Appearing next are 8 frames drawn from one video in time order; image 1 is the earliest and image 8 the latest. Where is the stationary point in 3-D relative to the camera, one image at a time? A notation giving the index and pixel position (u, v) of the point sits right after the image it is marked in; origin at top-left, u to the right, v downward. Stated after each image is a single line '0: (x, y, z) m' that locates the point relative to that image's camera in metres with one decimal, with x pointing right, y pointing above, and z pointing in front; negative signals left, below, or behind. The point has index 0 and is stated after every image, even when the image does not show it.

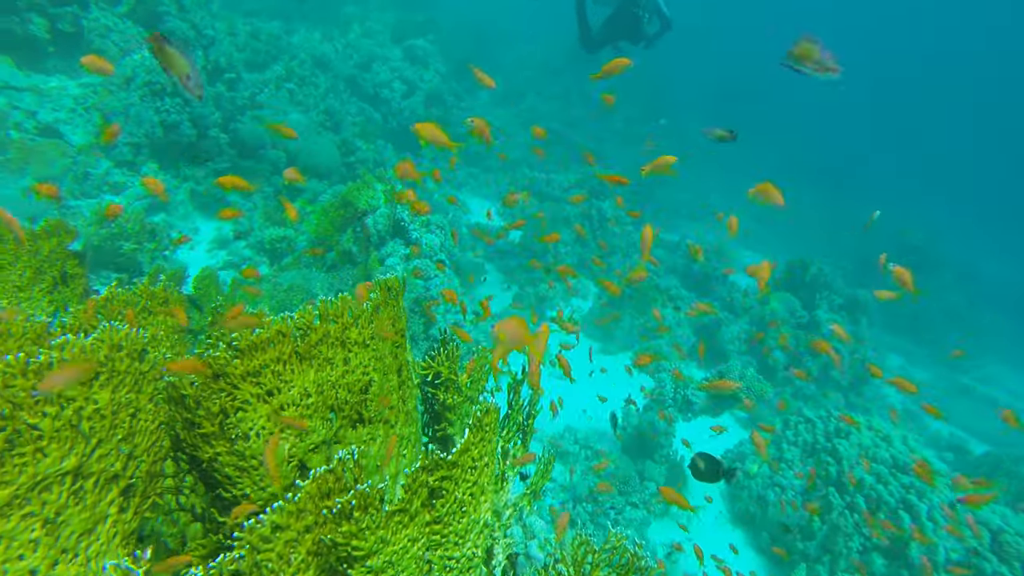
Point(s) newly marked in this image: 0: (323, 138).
0: (-3.6, +2.9, +12.6) m
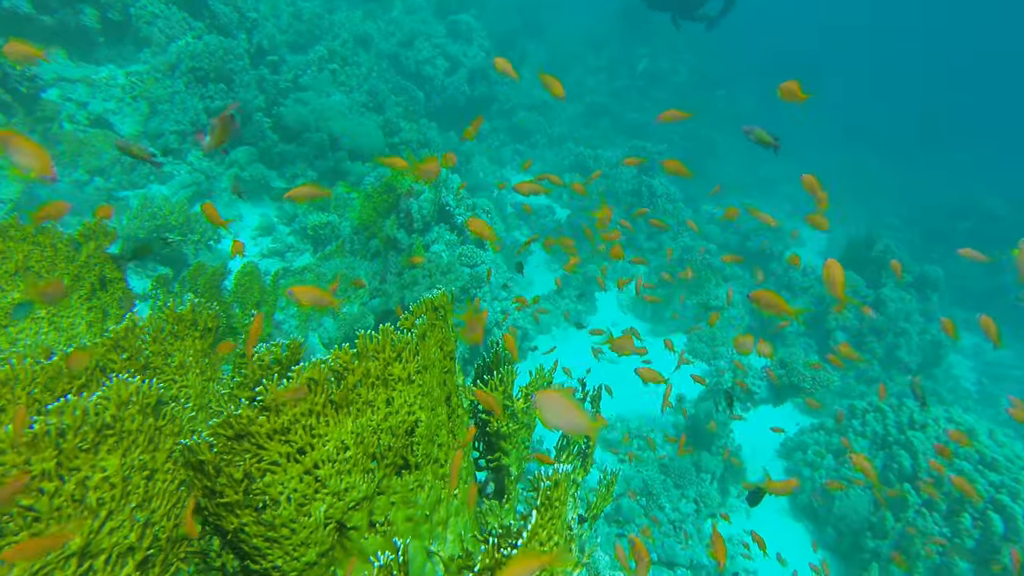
0: (-2.8, +3.2, +12.4) m
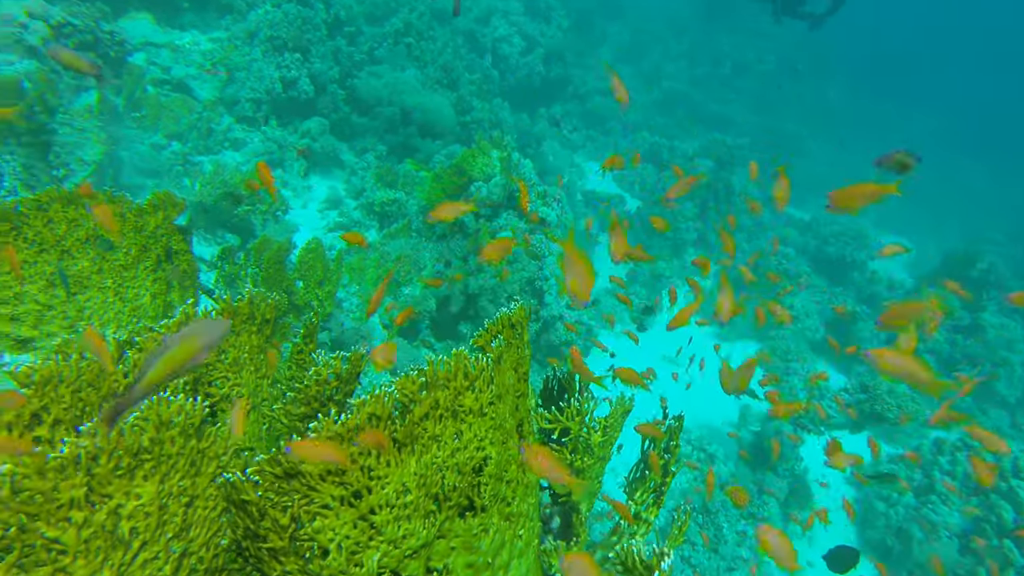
0: (-1.4, +3.6, +12.1) m
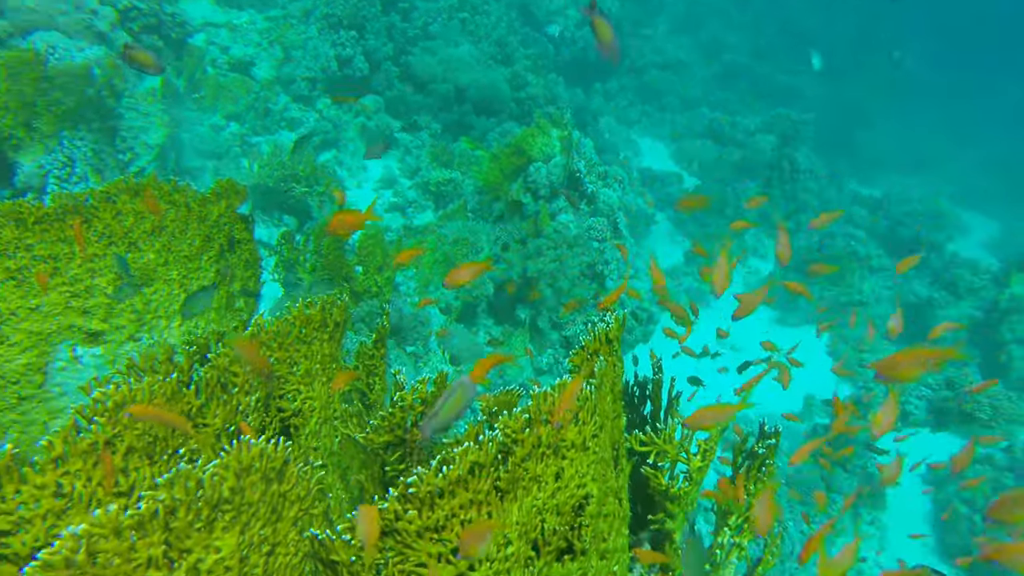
0: (-0.3, +3.9, +11.9) m
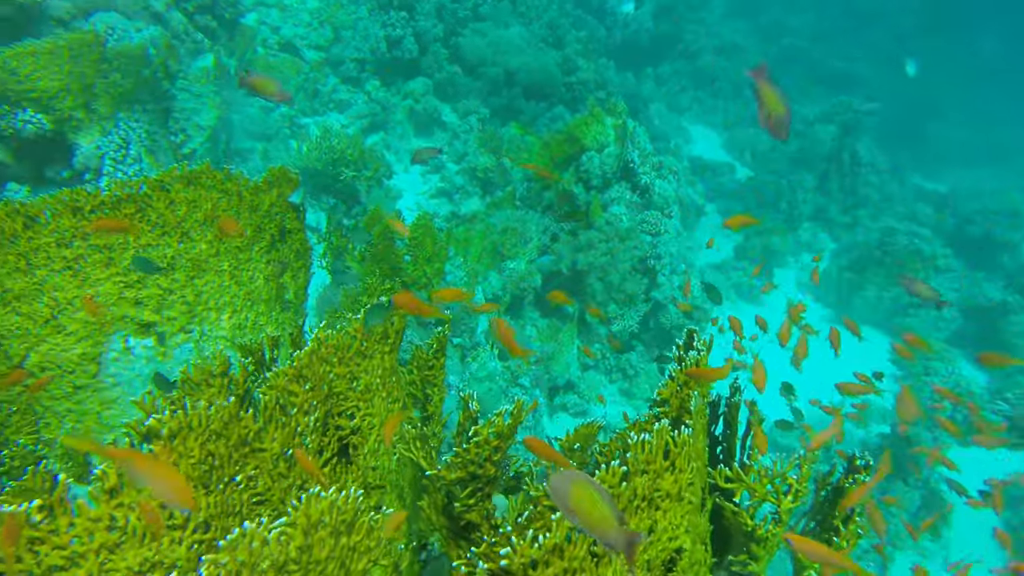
0: (+0.6, +4.1, +11.6) m
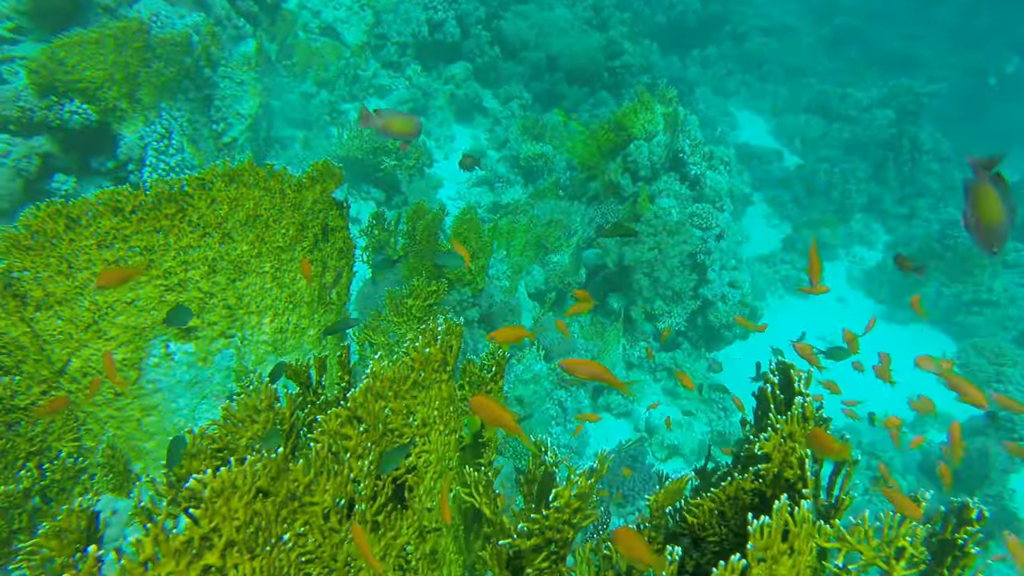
0: (+1.3, +4.3, +11.2) m
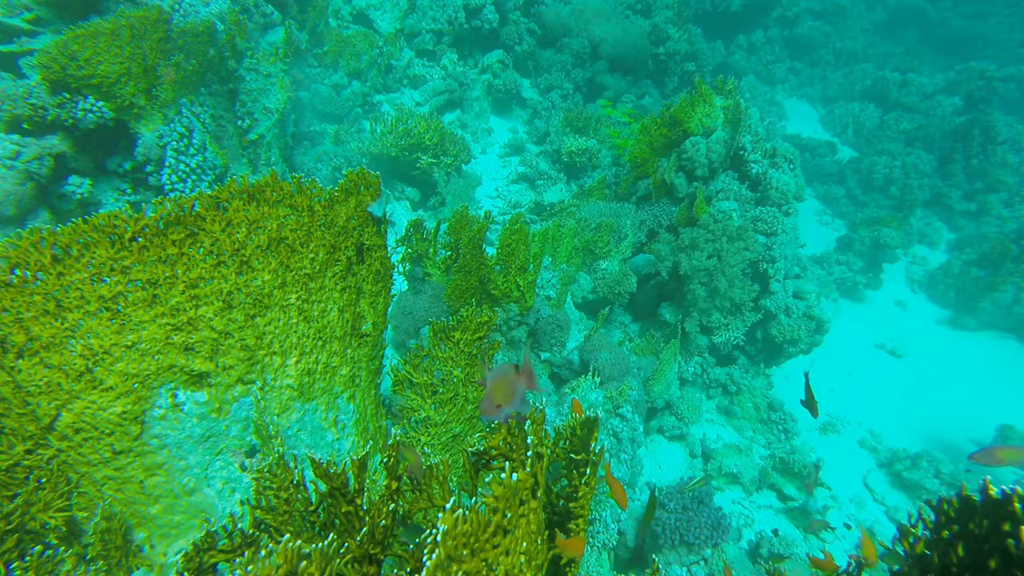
0: (+2.0, +4.2, +10.5) m
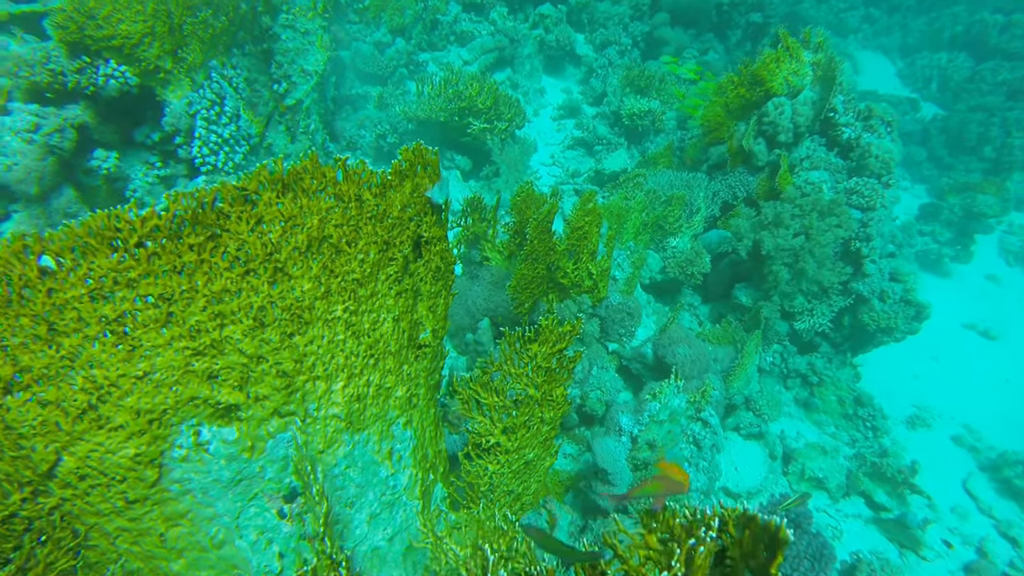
0: (+2.8, +4.6, +9.5) m
